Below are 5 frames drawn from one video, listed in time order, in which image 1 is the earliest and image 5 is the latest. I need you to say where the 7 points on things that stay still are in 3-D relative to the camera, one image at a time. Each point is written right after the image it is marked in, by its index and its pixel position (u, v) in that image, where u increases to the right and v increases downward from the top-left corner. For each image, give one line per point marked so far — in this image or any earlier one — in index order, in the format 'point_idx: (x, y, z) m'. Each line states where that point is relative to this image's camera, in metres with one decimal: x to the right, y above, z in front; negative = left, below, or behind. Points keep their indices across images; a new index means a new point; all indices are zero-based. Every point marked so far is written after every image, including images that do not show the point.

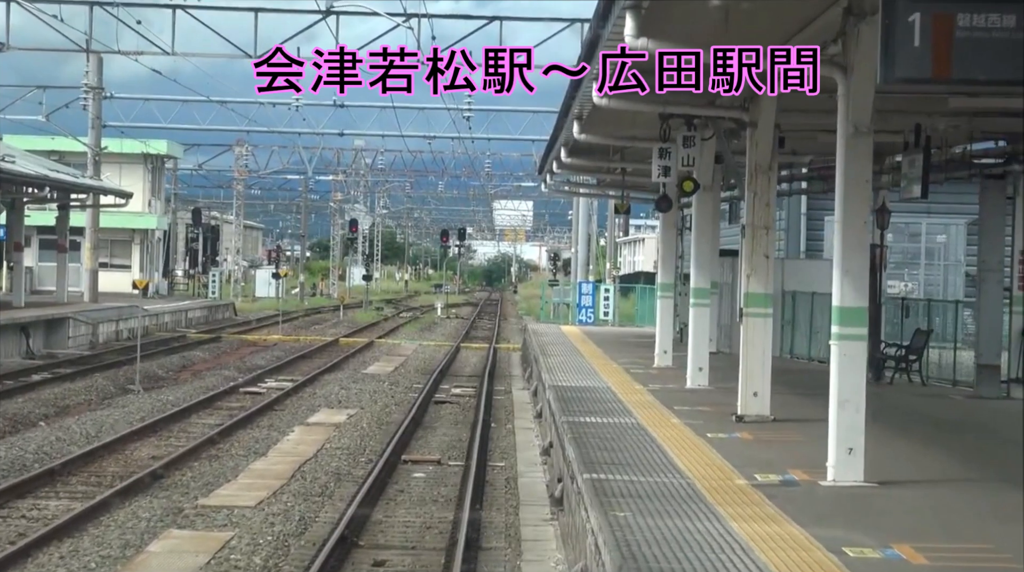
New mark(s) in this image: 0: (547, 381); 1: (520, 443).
0: (+0.5, -1.2, +15.6) m
1: (+0.1, -2.2, +16.5) m
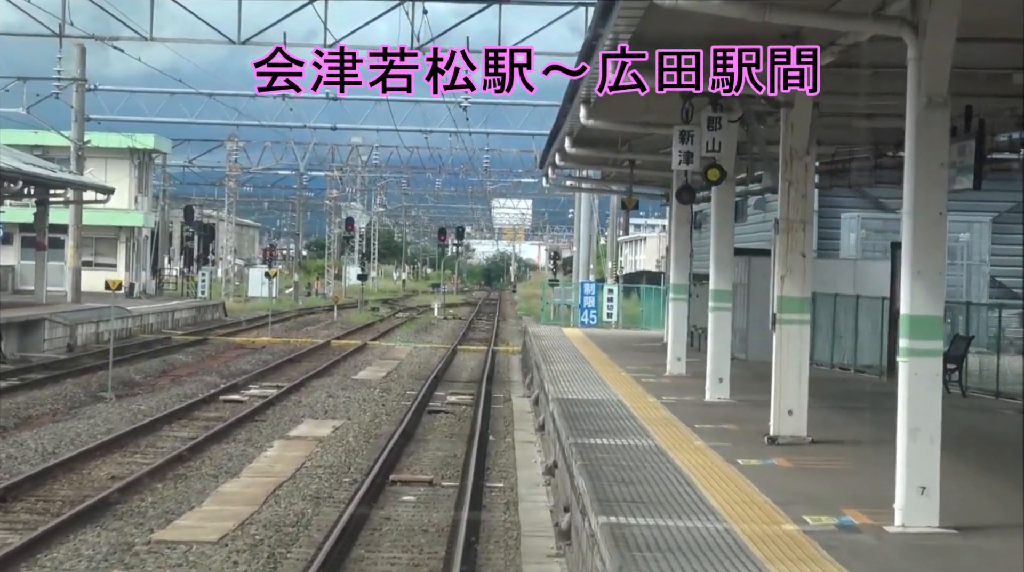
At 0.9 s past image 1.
0: (+0.5, -1.2, +14.2) m
1: (+0.1, -2.2, +15.1) m
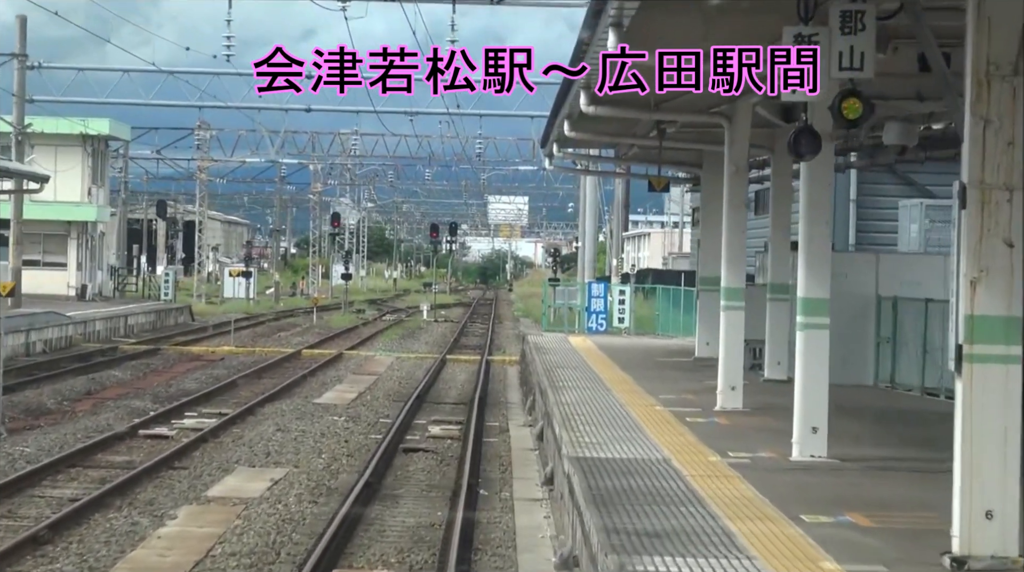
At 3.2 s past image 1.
0: (+0.4, -1.3, +10.0) m
1: (+0.1, -2.2, +11.0) m
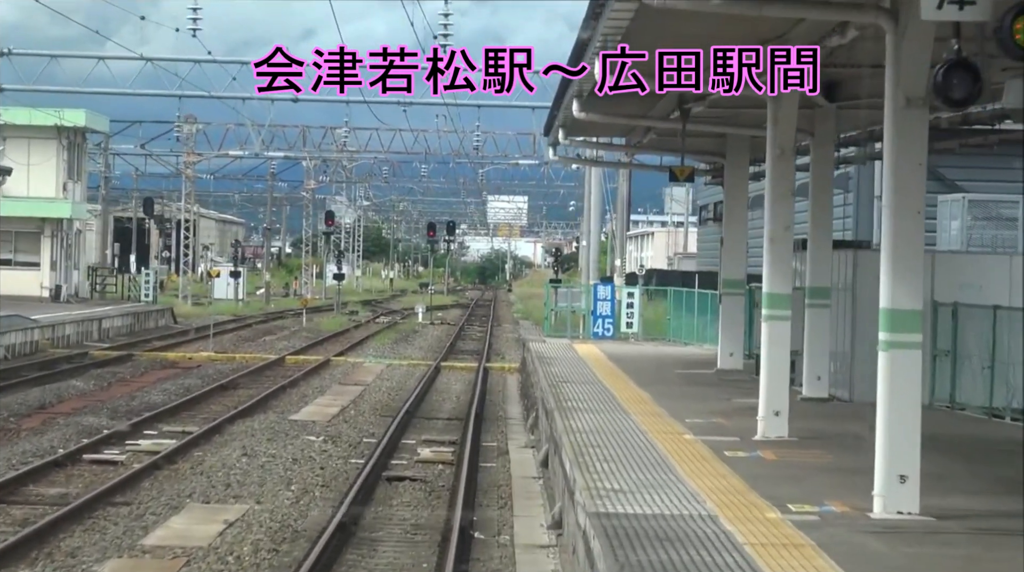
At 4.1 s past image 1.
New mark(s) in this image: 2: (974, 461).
0: (+0.4, -1.3, +8.0) m
1: (+0.1, -2.3, +9.0) m
2: (+3.7, -1.4, +9.8) m
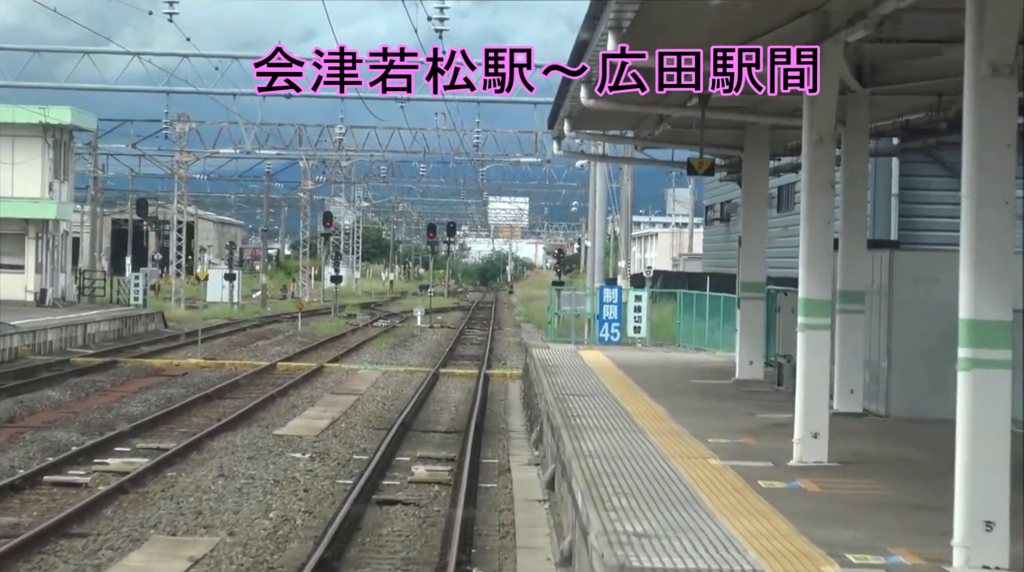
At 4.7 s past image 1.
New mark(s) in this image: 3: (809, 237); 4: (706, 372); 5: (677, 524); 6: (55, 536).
0: (+0.5, -1.4, +6.8) m
1: (+0.1, -2.3, +7.7) m
2: (+3.7, -1.4, +8.6) m
3: (+2.4, +0.4, +10.0) m
4: (+2.7, -1.2, +16.9) m
5: (+1.0, -1.4, +6.7) m
6: (-3.8, -2.1, +10.0) m
